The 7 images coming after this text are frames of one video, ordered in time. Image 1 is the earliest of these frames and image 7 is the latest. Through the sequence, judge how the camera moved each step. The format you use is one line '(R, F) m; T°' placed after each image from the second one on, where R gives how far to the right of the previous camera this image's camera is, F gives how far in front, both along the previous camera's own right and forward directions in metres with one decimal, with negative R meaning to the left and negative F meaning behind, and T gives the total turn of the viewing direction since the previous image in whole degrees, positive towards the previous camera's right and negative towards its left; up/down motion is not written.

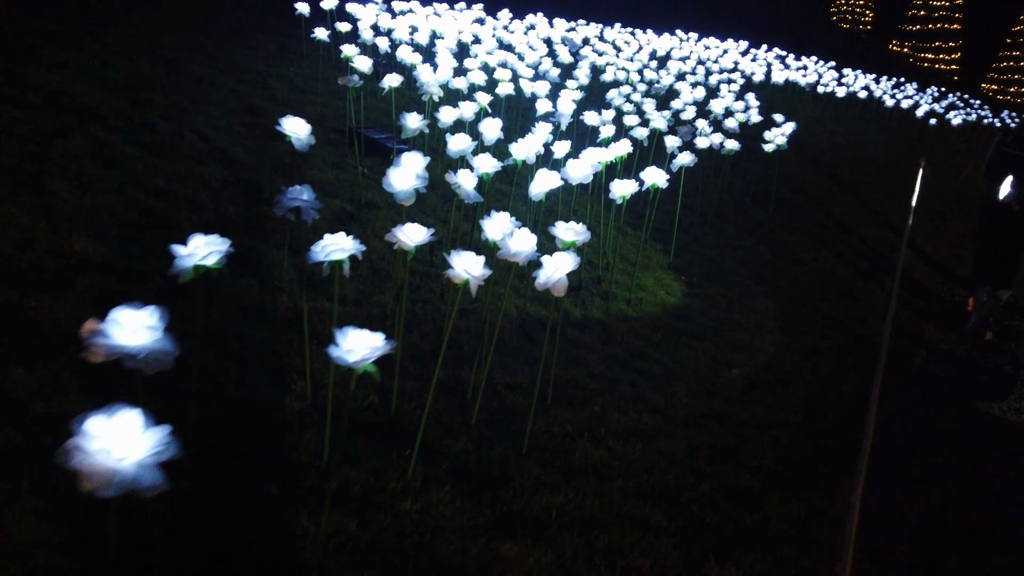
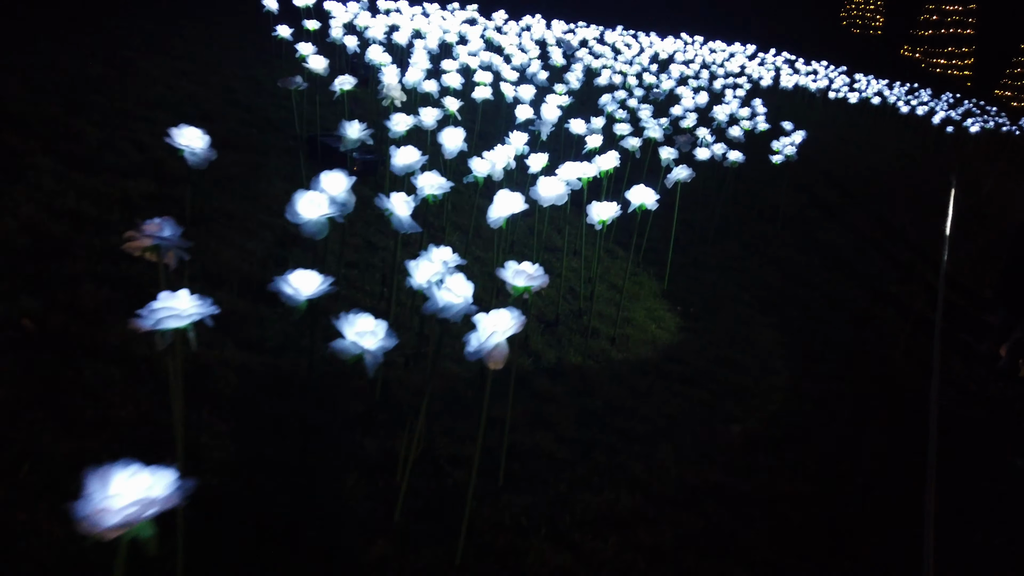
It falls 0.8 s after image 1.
(+0.3, +0.8) m; 0°
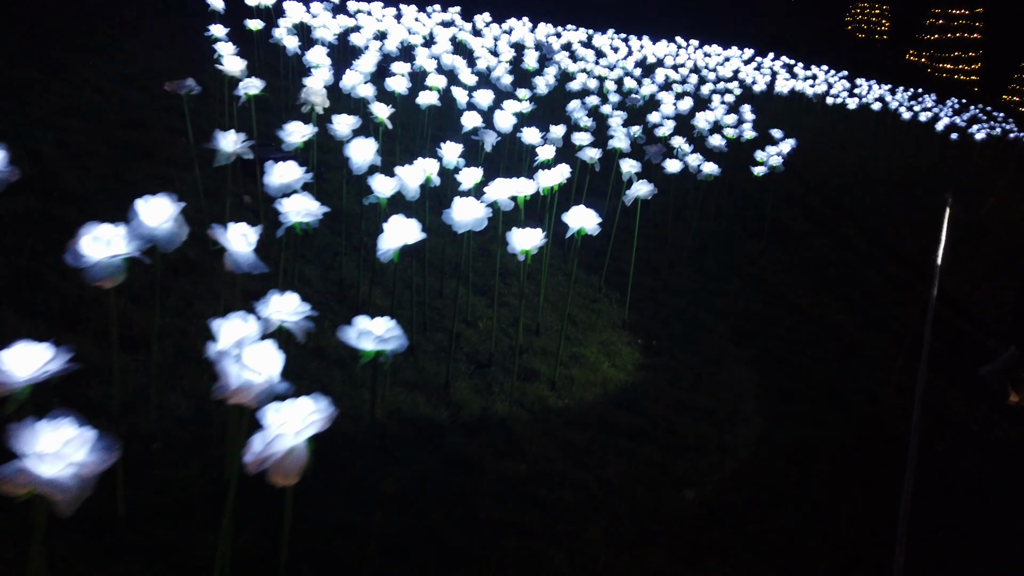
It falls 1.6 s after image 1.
(+0.5, +0.7) m; 0°
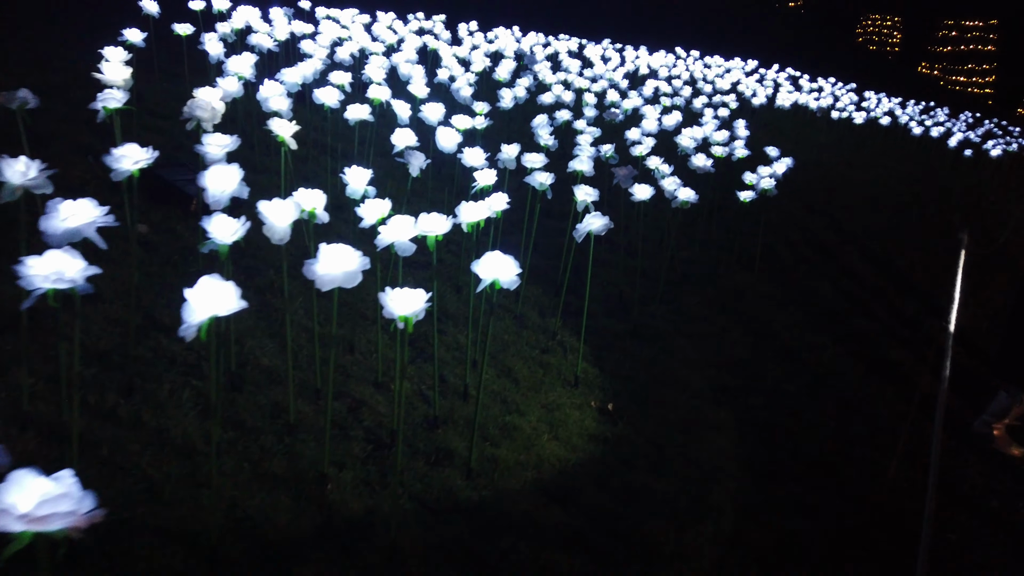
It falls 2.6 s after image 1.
(+0.5, +0.9) m; -1°
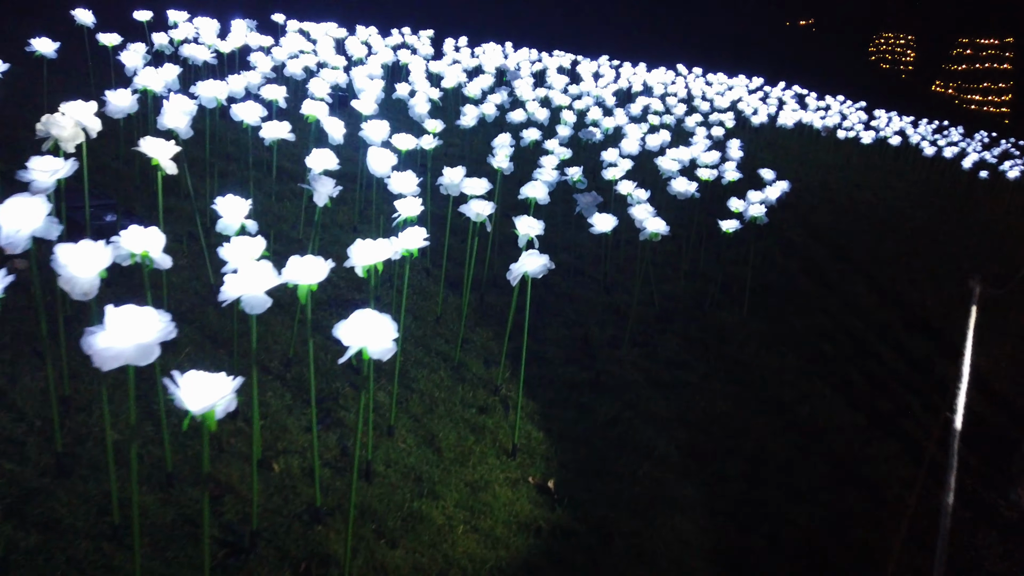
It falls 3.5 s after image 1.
(+0.4, +0.7) m; -1°
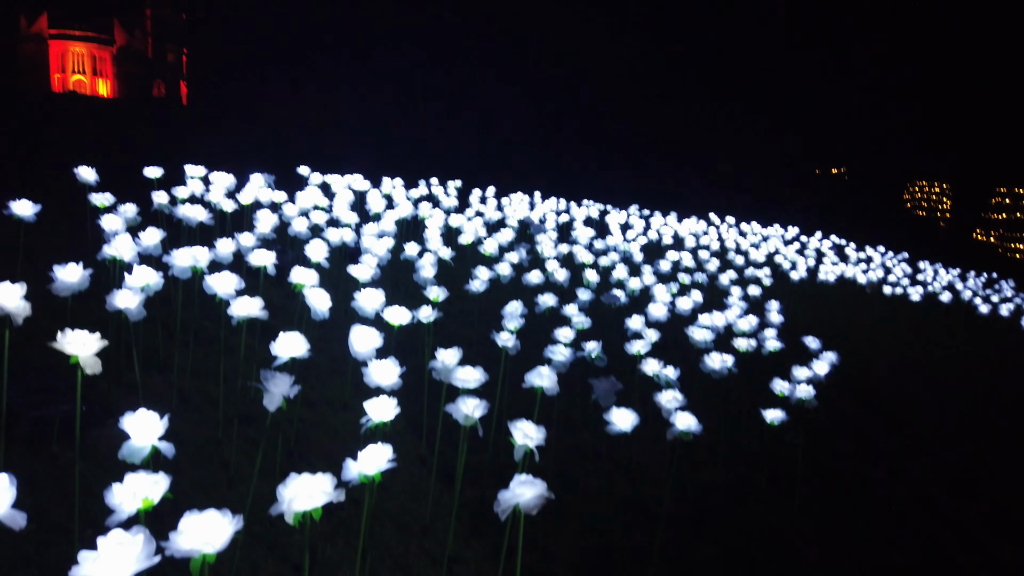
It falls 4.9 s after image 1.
(+0.2, +0.7) m; -3°
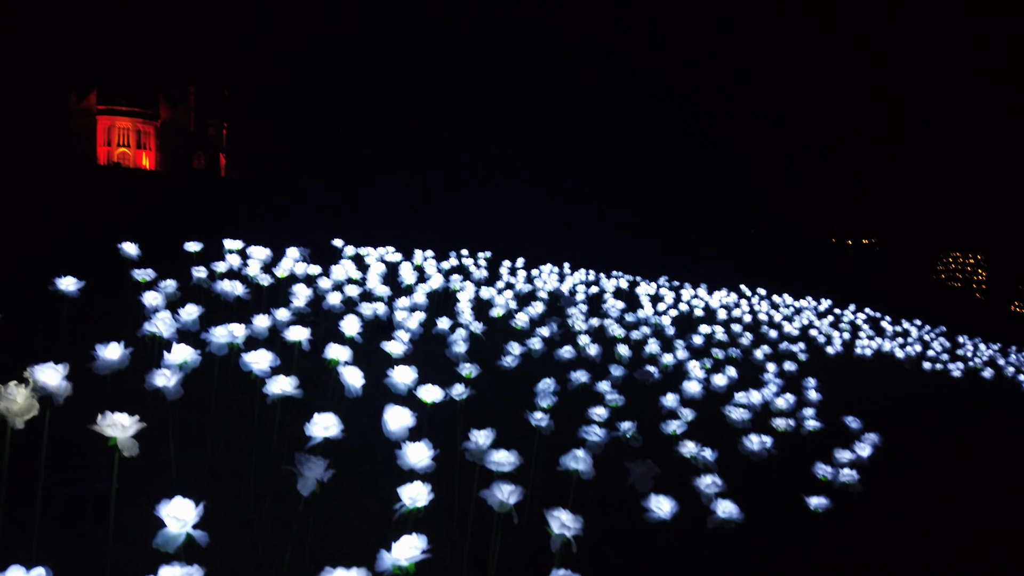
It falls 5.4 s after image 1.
(0.0, 0.0) m; -2°
